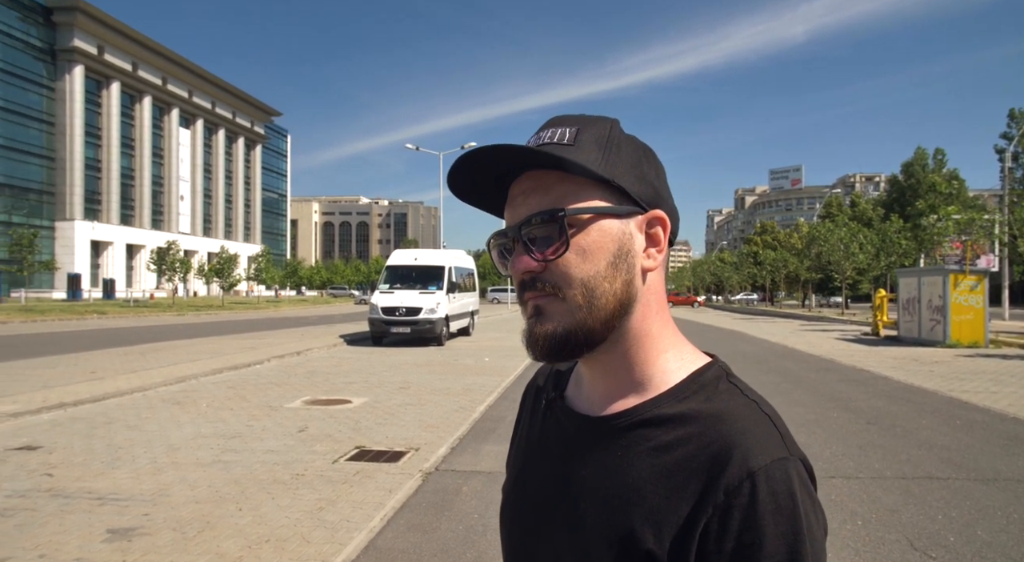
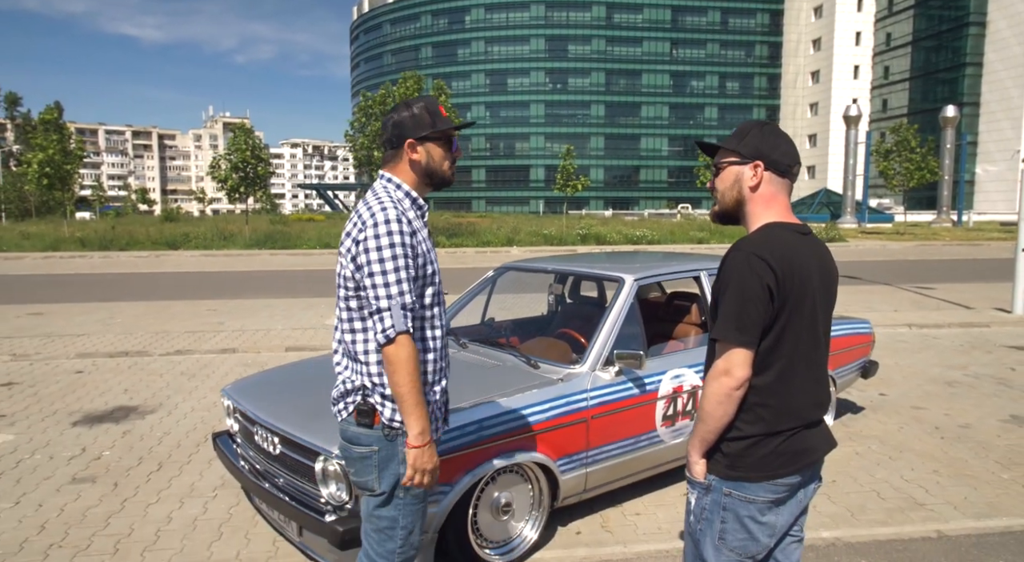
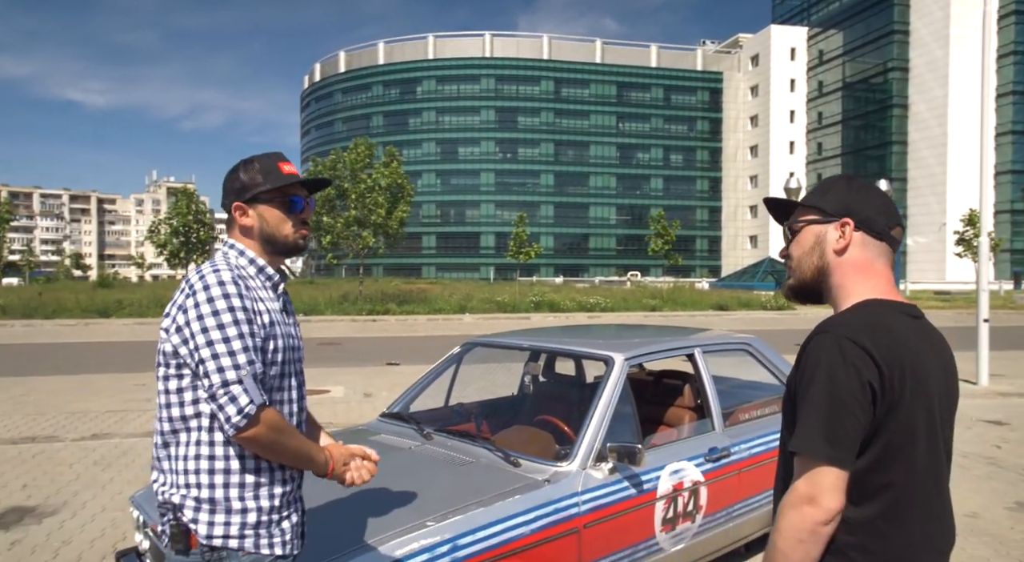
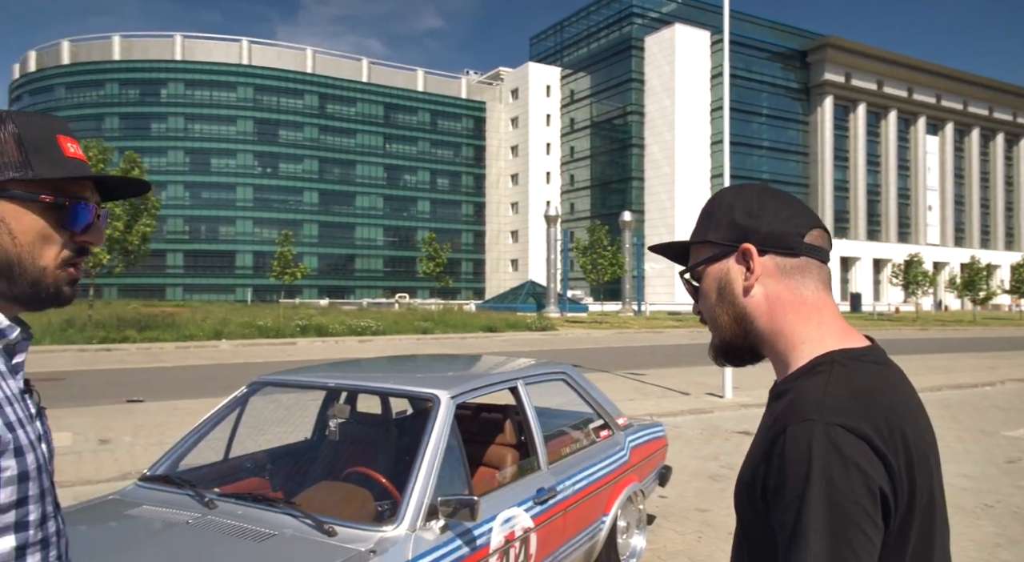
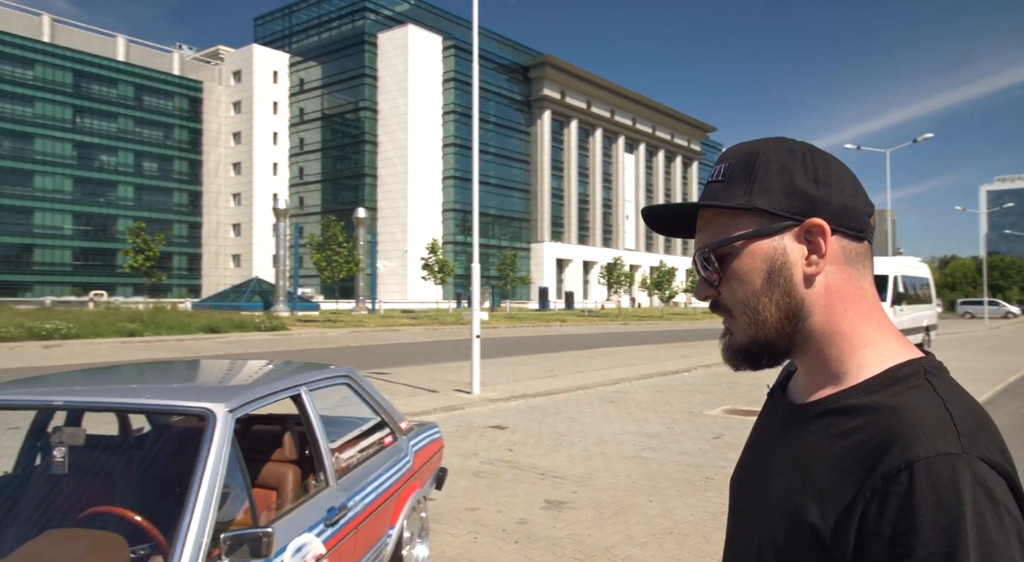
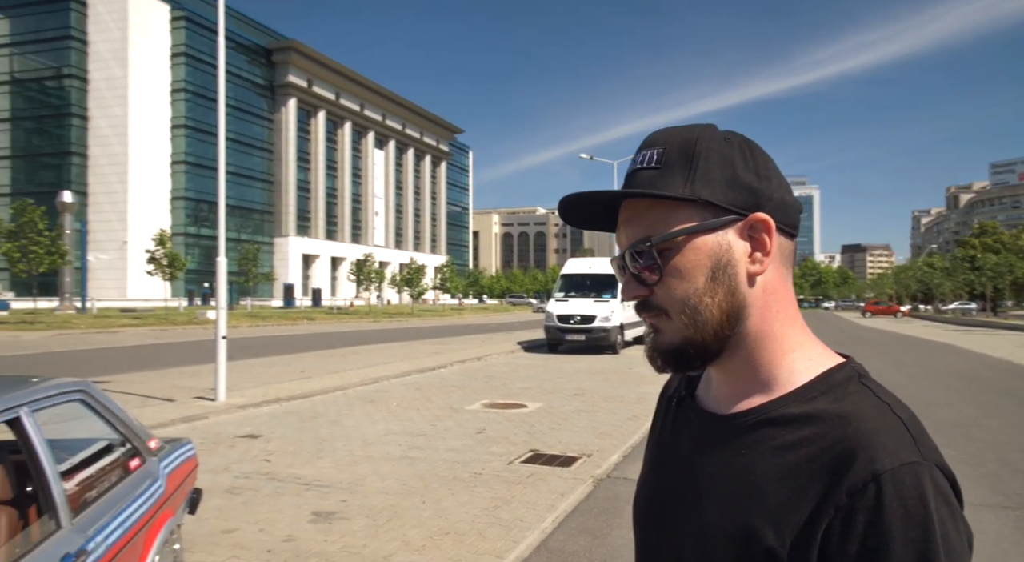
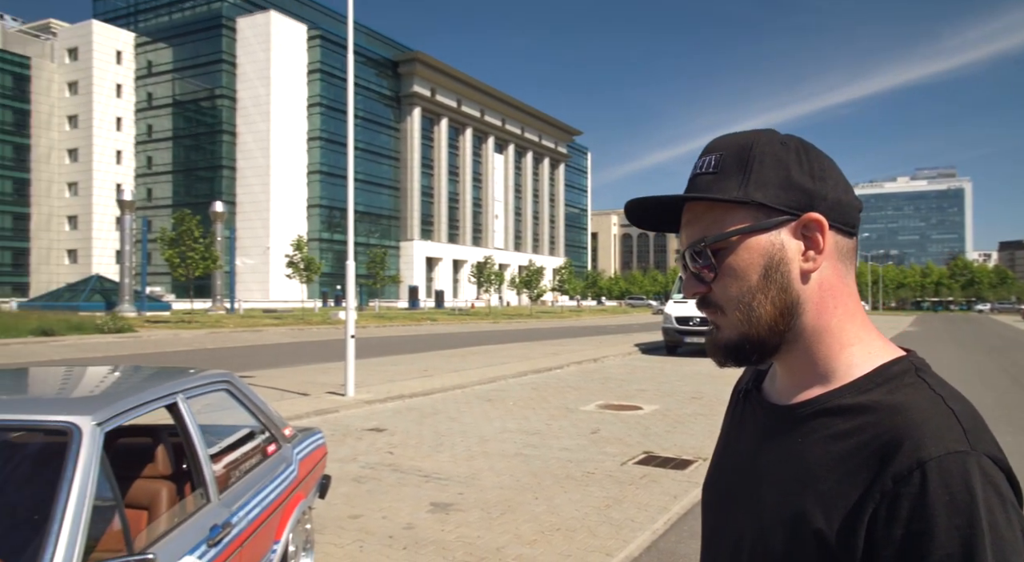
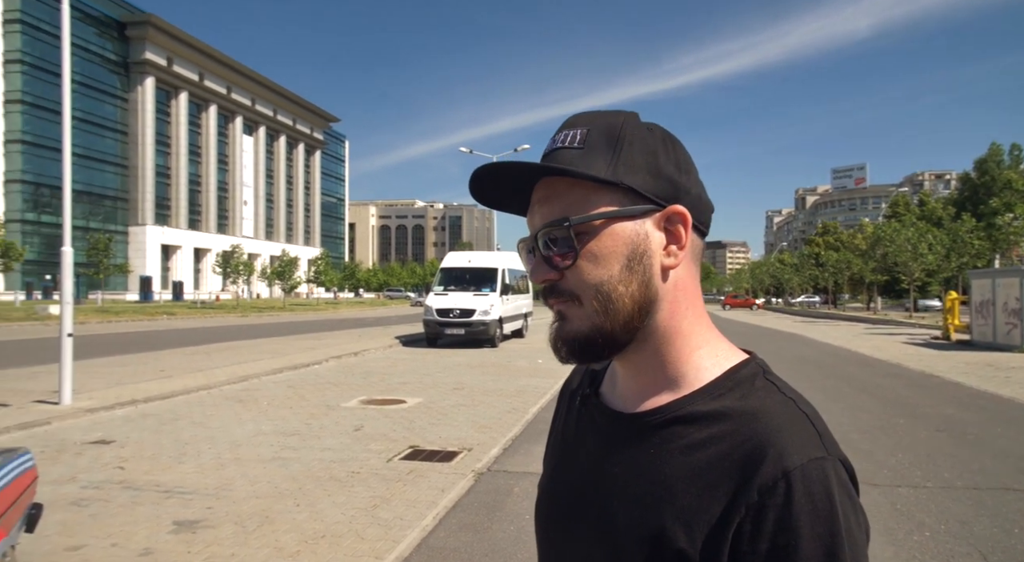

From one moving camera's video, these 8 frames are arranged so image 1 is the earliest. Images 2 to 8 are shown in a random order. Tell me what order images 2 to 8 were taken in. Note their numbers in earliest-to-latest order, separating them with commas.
8, 6, 7, 5, 4, 3, 2
